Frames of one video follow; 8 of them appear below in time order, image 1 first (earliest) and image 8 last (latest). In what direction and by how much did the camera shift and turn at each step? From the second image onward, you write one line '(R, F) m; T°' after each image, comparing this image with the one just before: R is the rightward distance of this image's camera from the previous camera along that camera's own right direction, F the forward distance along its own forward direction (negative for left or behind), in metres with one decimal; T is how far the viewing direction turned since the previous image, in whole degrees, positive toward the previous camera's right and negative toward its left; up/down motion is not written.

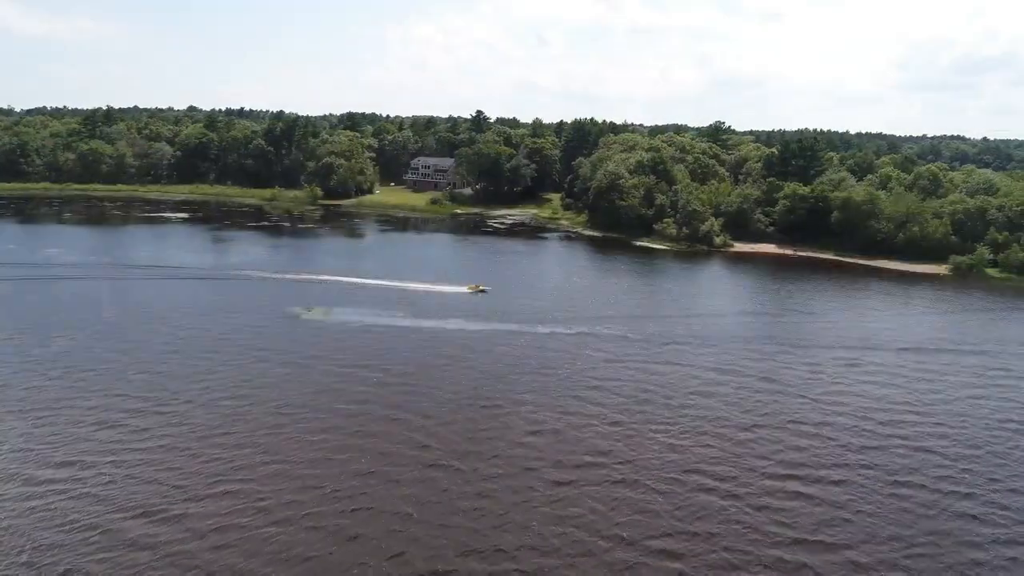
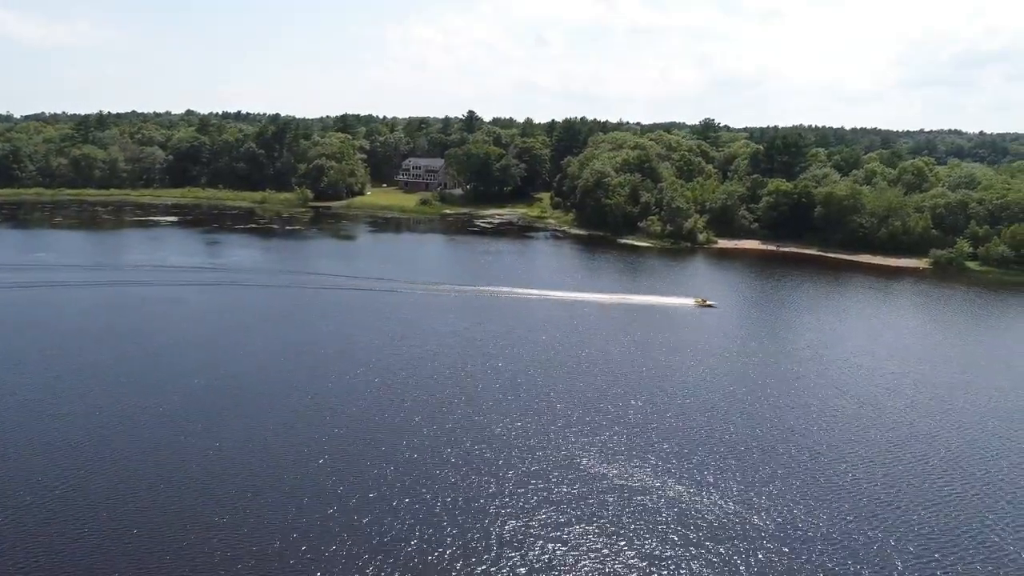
(+1.3, -0.3) m; 0°
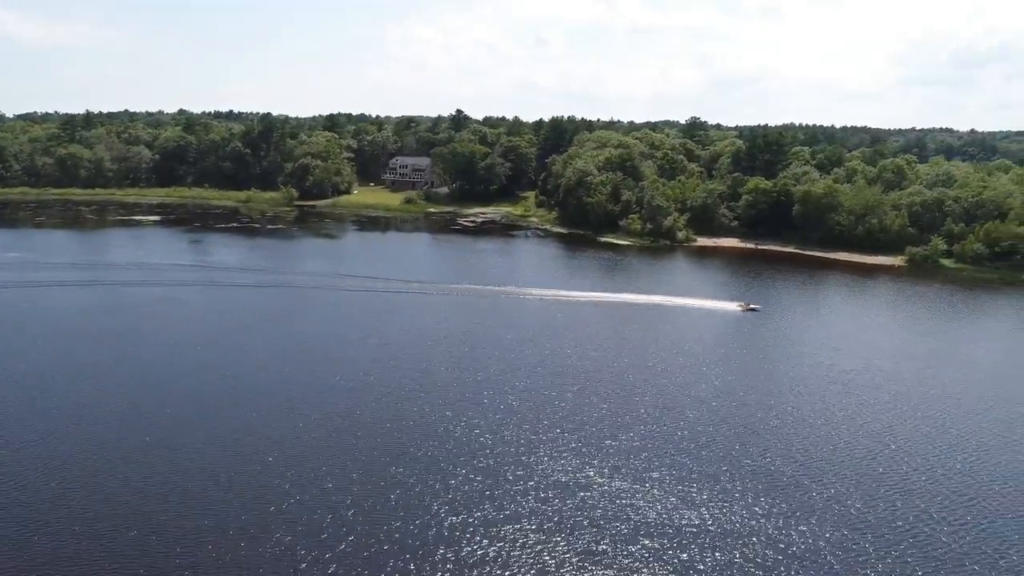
(+1.3, -0.1) m; 0°
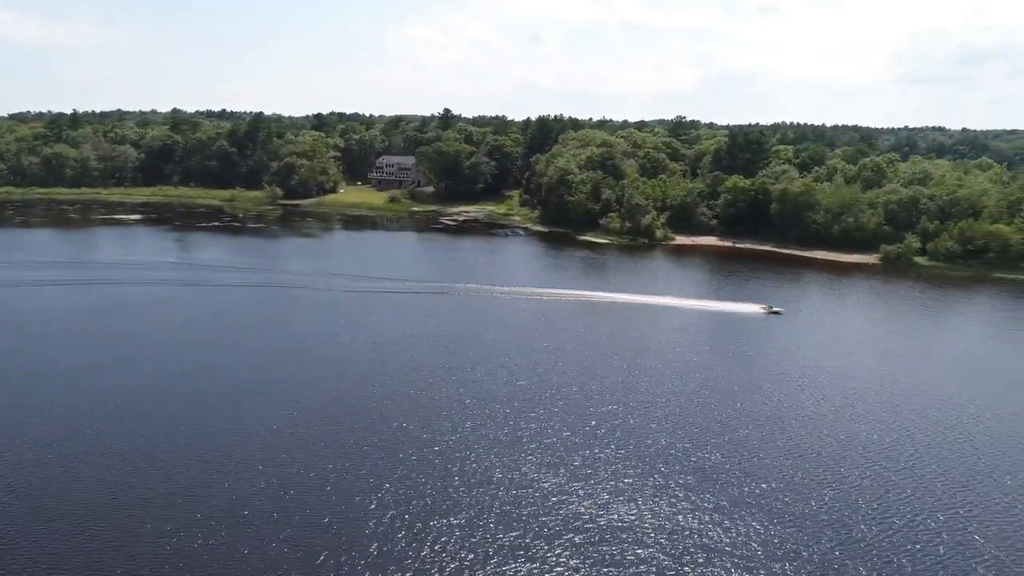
(+1.5, -0.2) m; 0°
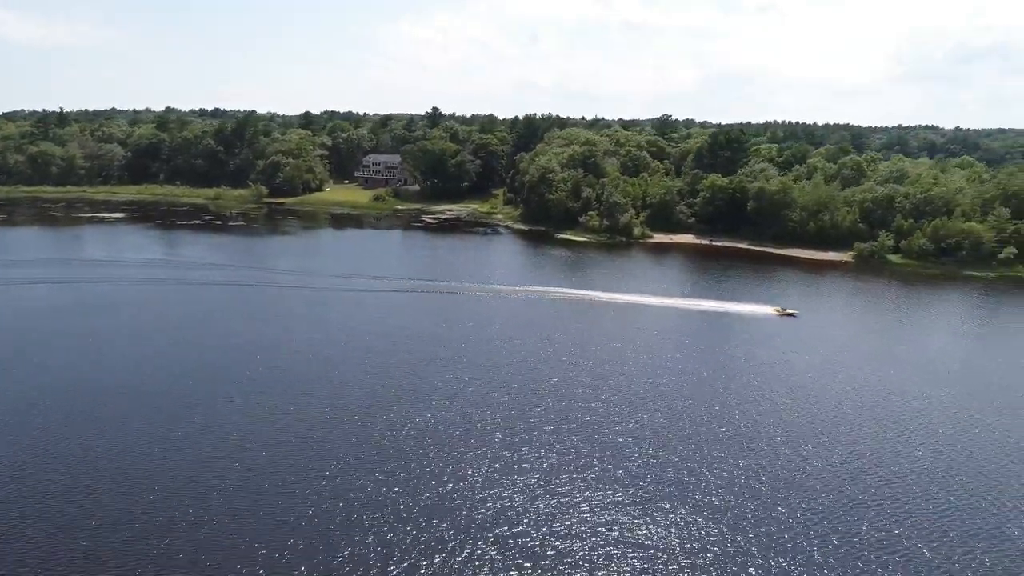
(+1.6, -0.2) m; 0°
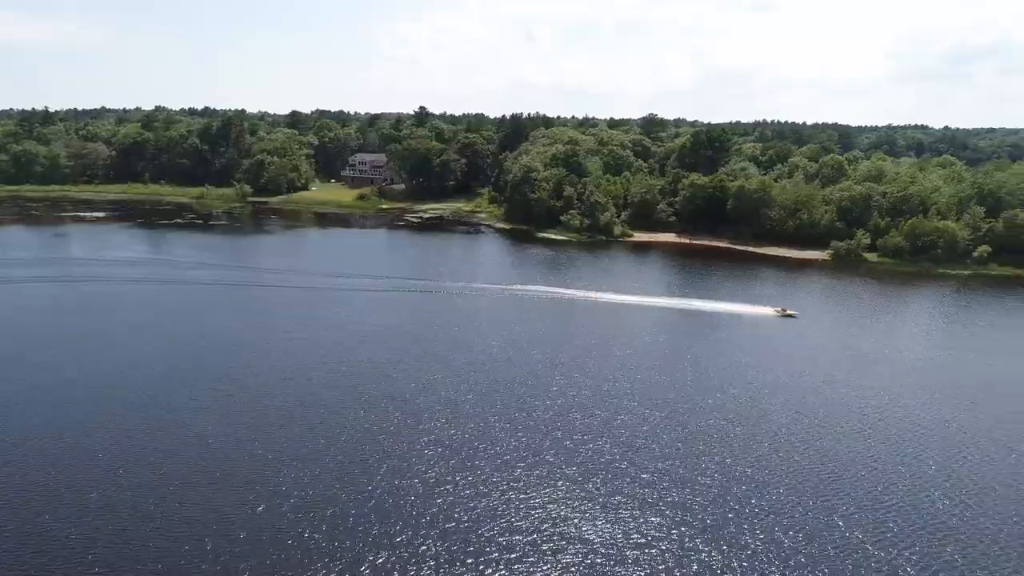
(+1.0, -0.1) m; 0°
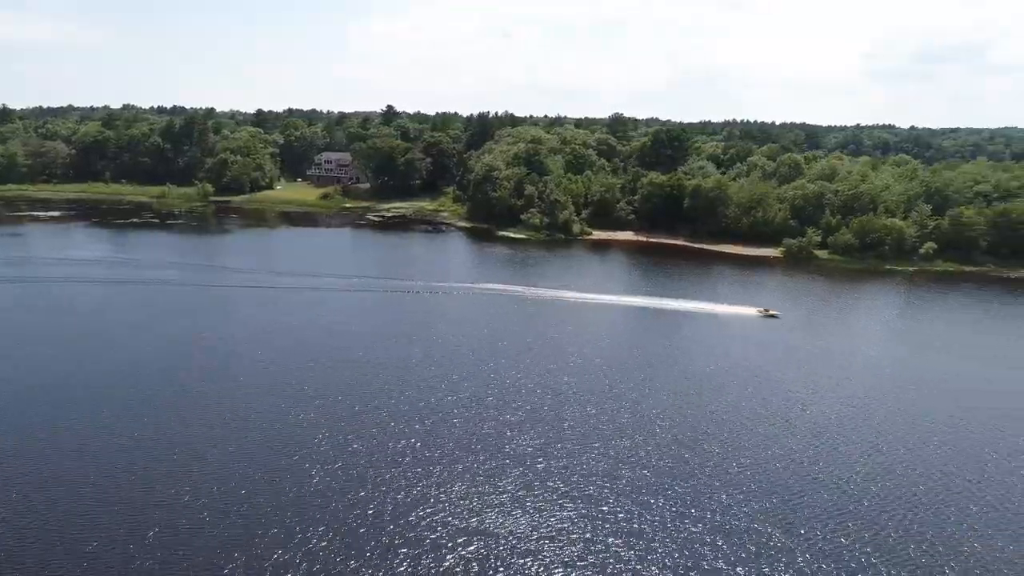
(+1.5, -0.2) m; +2°
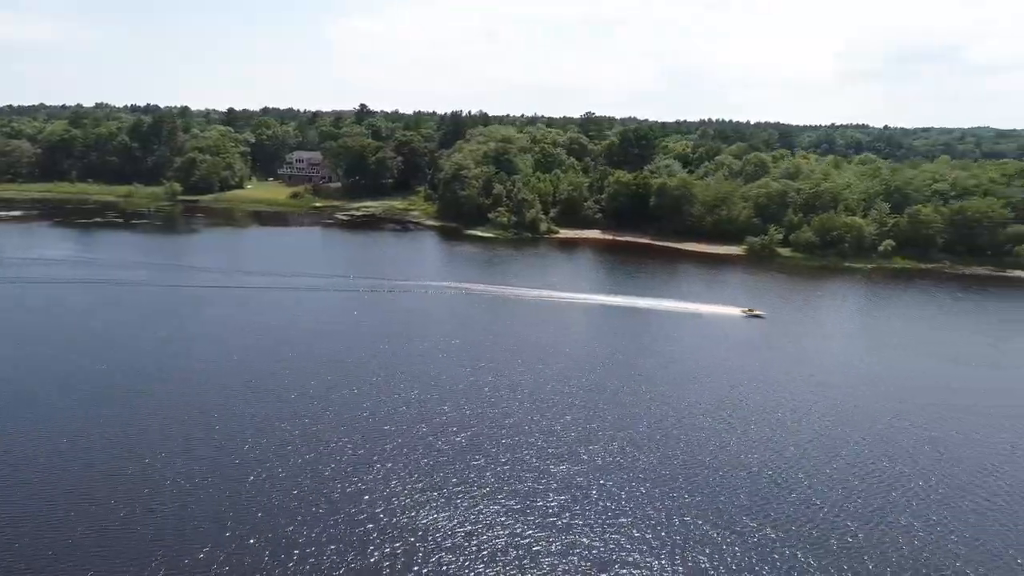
(+1.2, -0.1) m; +1°
